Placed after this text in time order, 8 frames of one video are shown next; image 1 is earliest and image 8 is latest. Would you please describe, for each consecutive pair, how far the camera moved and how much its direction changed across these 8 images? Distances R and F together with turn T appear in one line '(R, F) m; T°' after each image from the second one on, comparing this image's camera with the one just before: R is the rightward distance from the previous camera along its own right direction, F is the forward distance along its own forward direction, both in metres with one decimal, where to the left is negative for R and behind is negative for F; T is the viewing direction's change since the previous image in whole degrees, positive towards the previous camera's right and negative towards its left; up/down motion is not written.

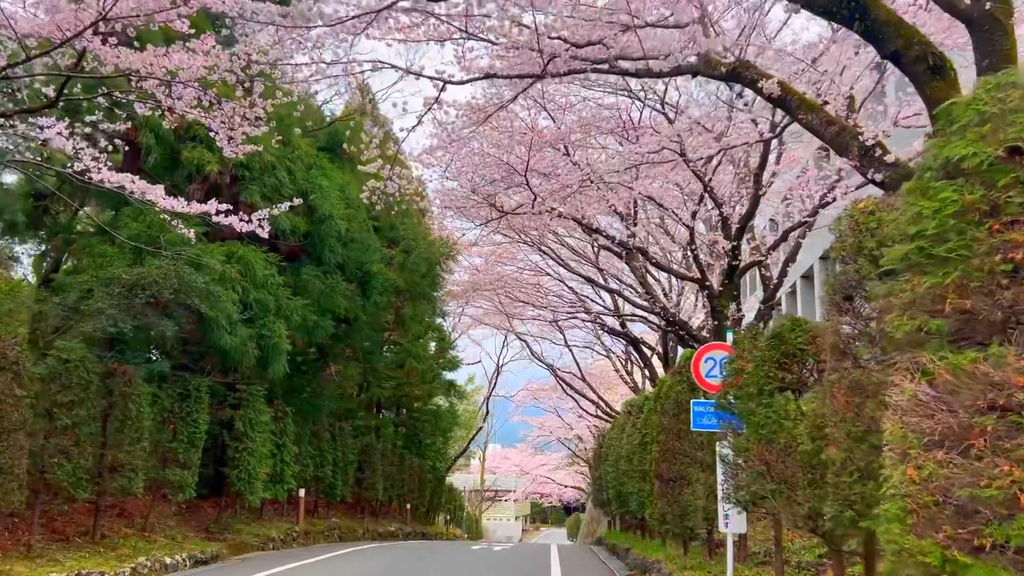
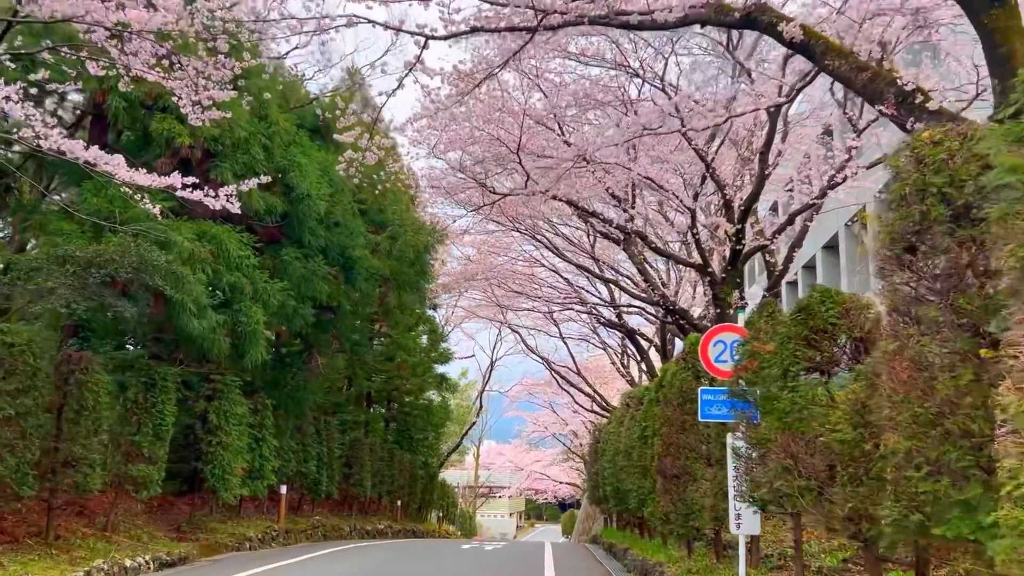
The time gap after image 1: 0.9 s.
(+0.1, +0.7) m; 0°
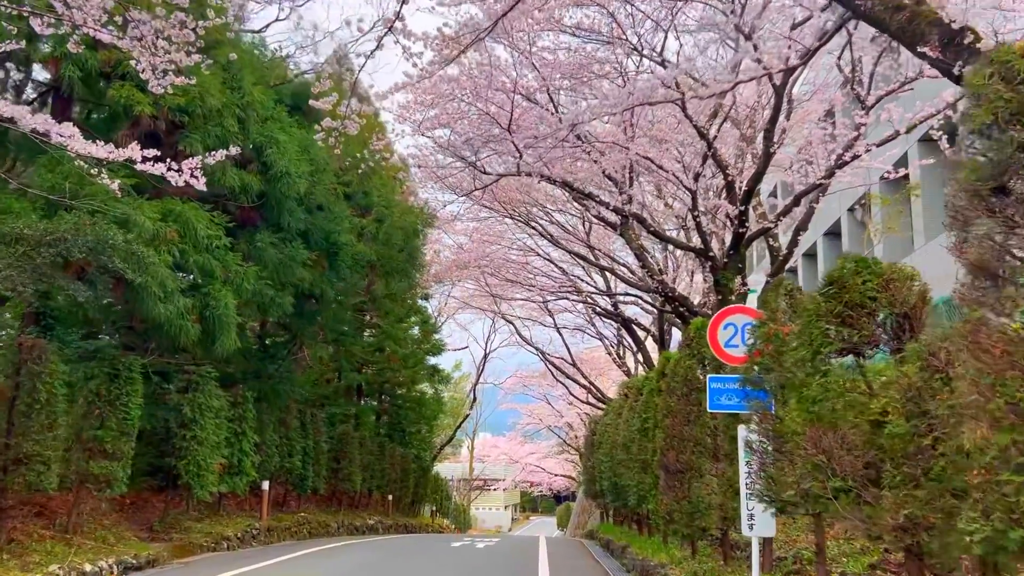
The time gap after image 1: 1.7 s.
(0.0, +0.6) m; 0°
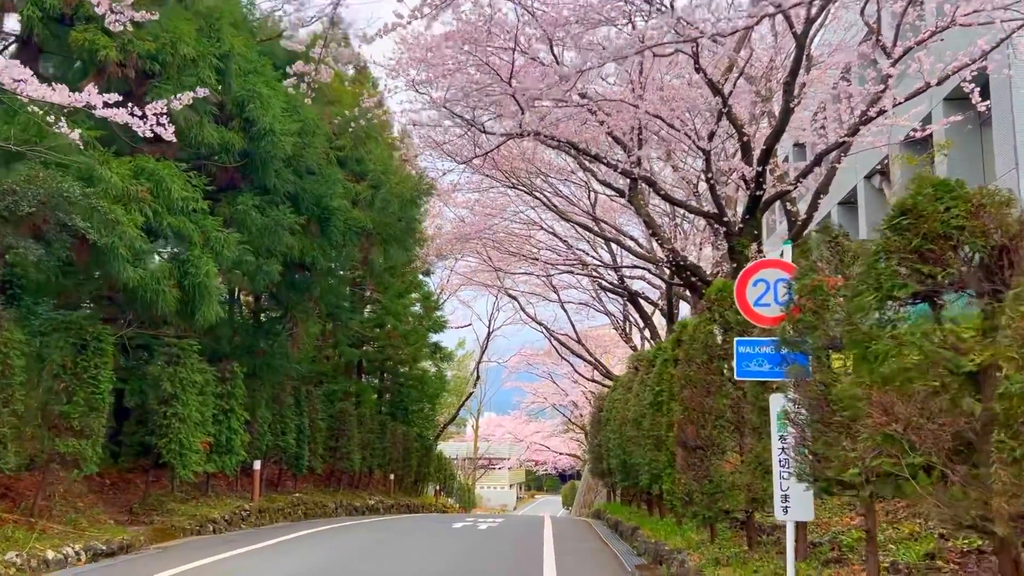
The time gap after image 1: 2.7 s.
(0.0, +0.7) m; 0°
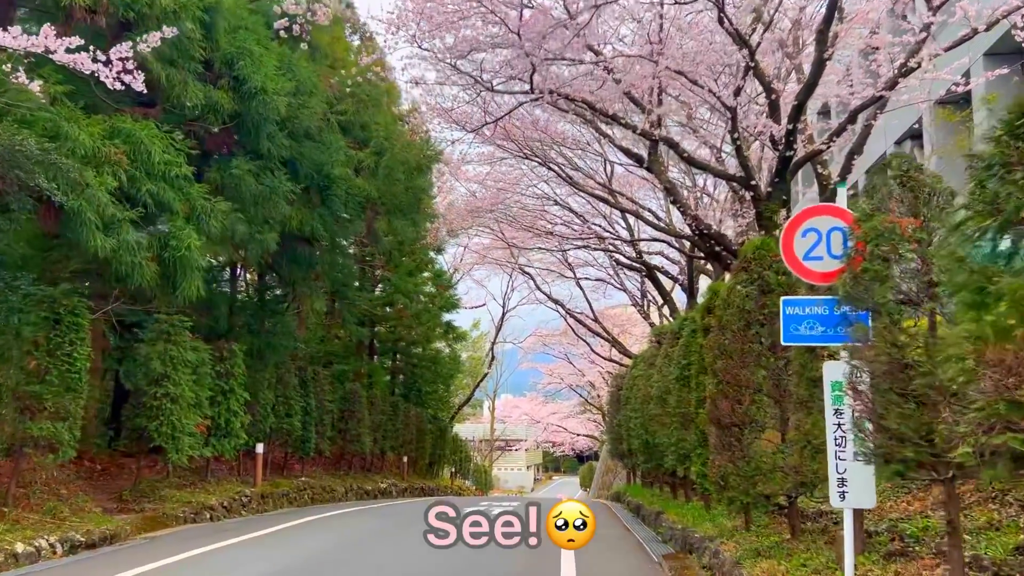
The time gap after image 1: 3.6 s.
(0.0, +0.8) m; -1°
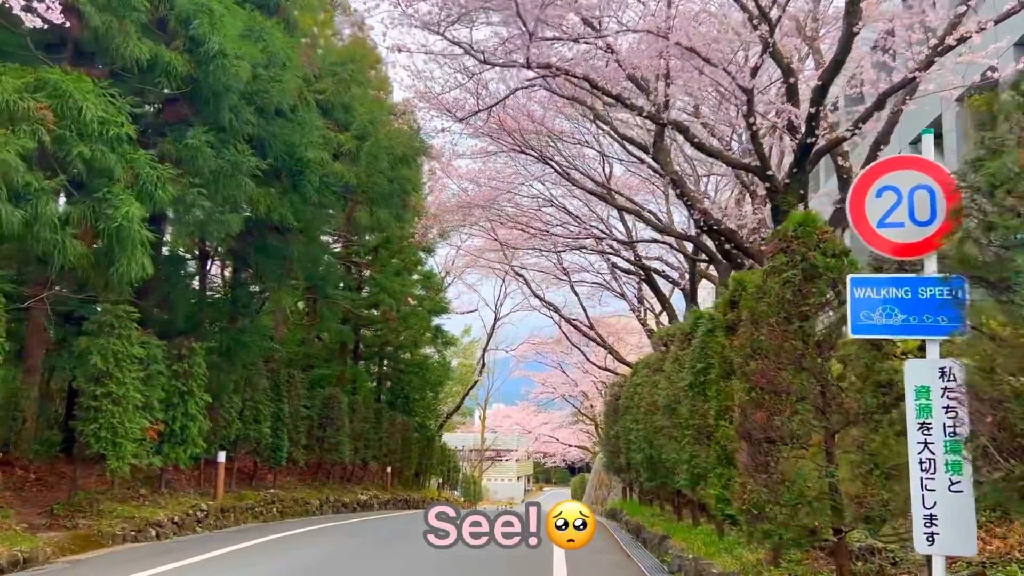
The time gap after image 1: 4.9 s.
(0.0, +1.1) m; 0°
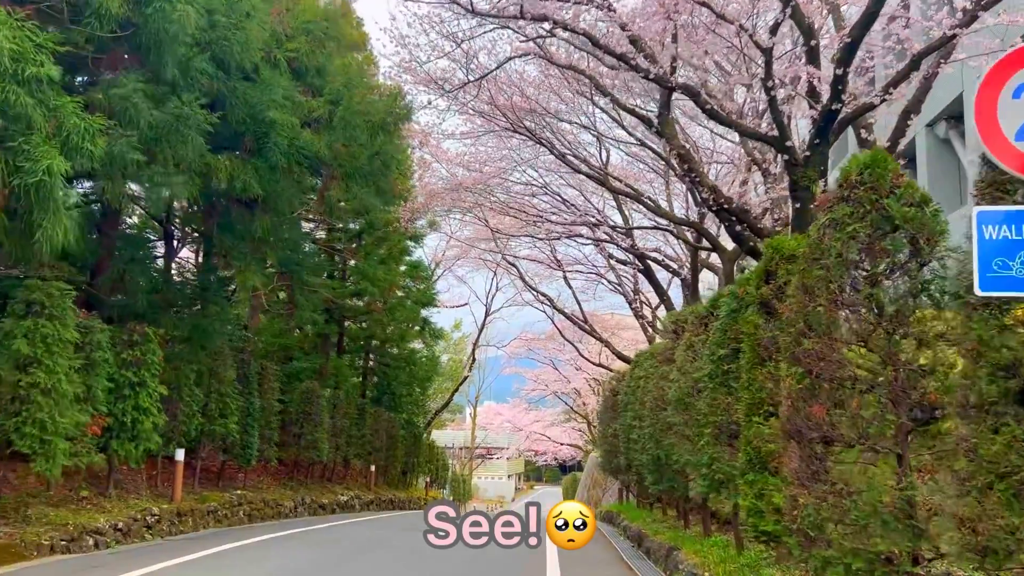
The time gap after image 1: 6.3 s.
(0.0, +1.1) m; +1°
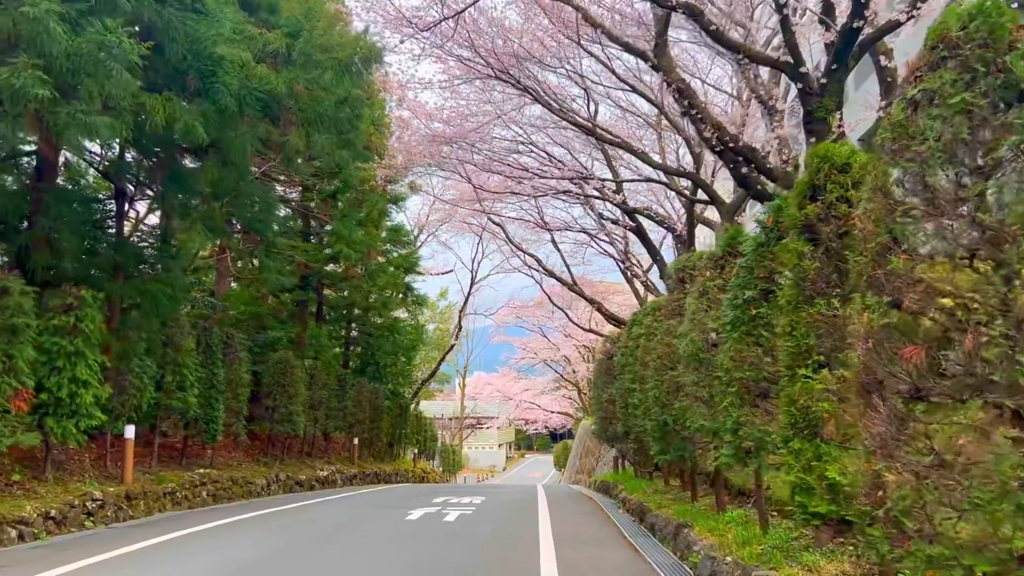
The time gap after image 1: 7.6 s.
(0.0, +1.1) m; +1°
